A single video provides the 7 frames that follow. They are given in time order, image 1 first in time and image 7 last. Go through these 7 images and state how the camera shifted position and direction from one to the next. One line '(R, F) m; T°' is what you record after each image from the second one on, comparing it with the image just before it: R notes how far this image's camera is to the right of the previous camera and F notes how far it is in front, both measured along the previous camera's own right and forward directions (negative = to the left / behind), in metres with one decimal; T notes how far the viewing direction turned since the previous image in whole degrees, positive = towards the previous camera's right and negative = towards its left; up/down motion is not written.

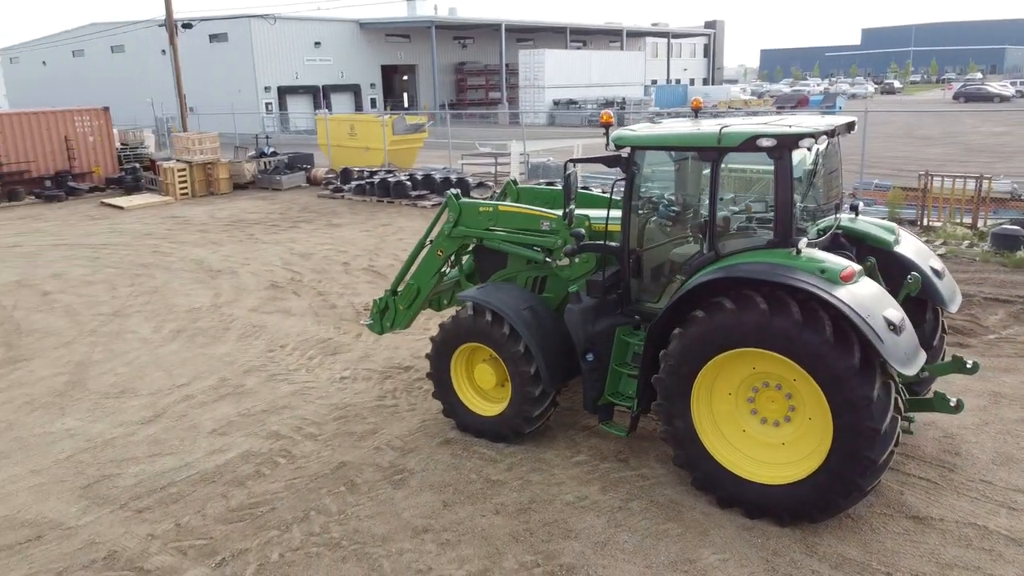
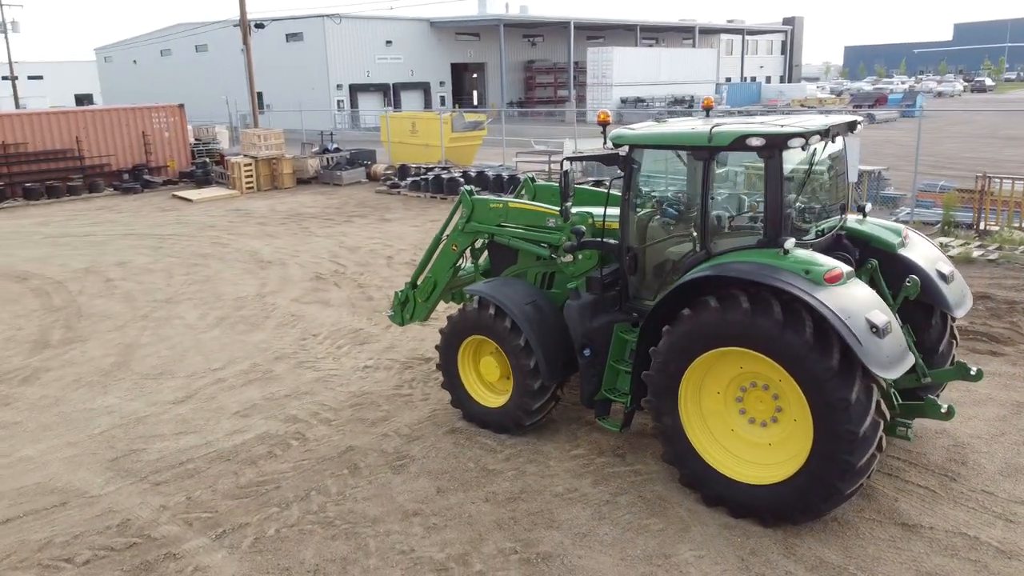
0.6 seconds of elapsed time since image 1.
(+0.5, -0.1) m; -5°
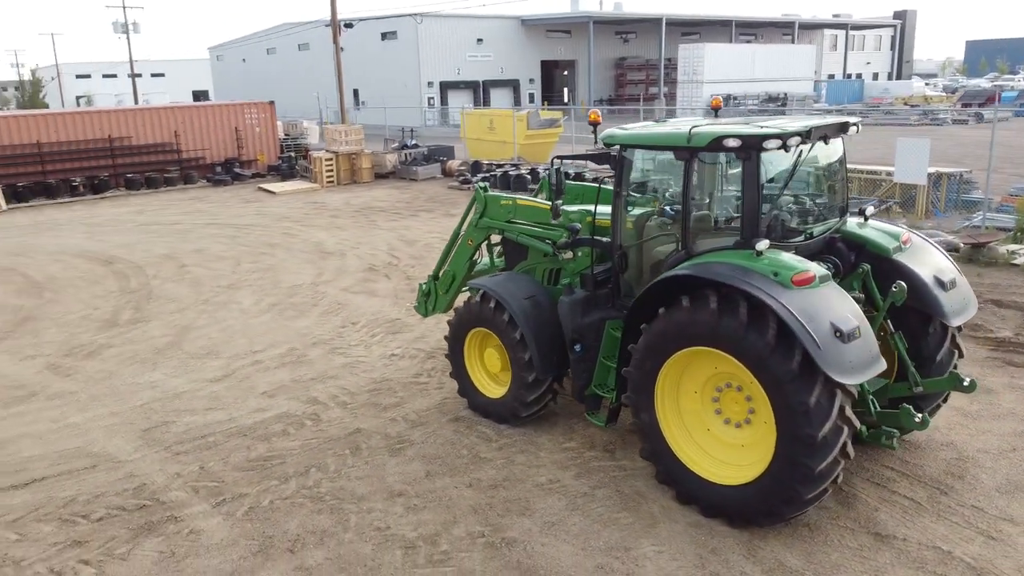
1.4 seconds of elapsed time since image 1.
(+0.7, -0.1) m; -7°
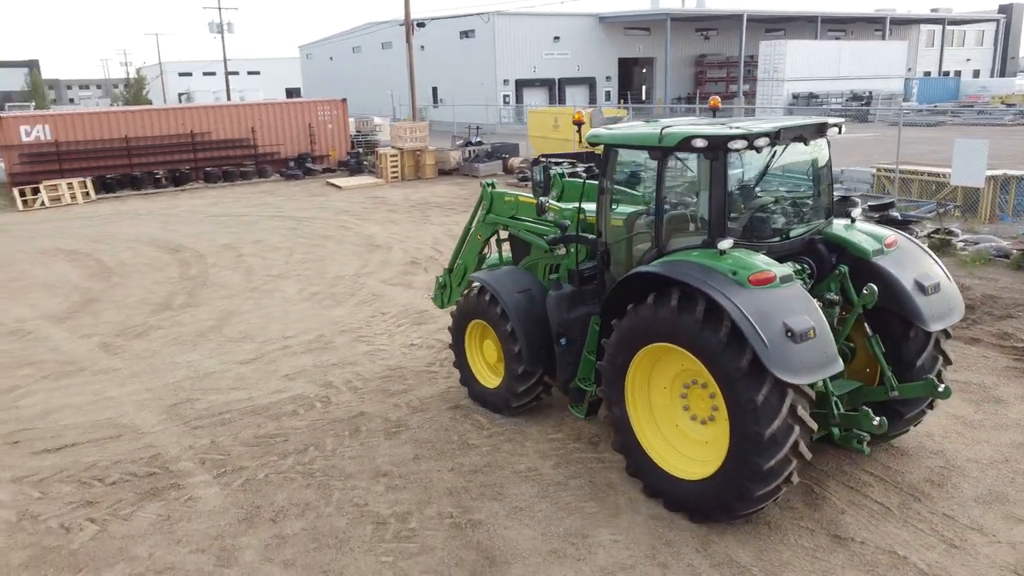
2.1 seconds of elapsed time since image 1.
(+0.6, -0.2) m; -6°
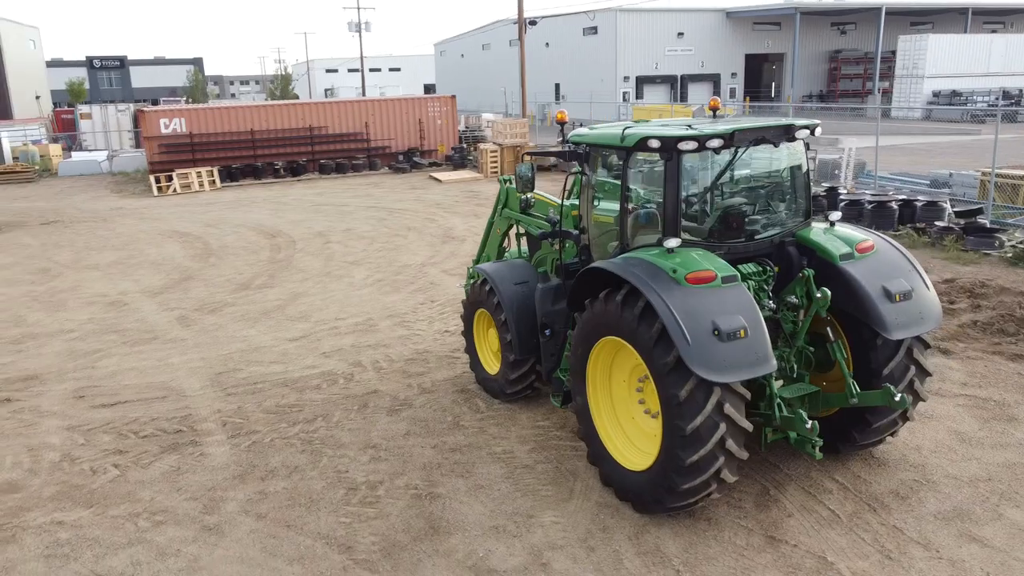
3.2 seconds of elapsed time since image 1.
(+1.0, -0.2) m; -9°
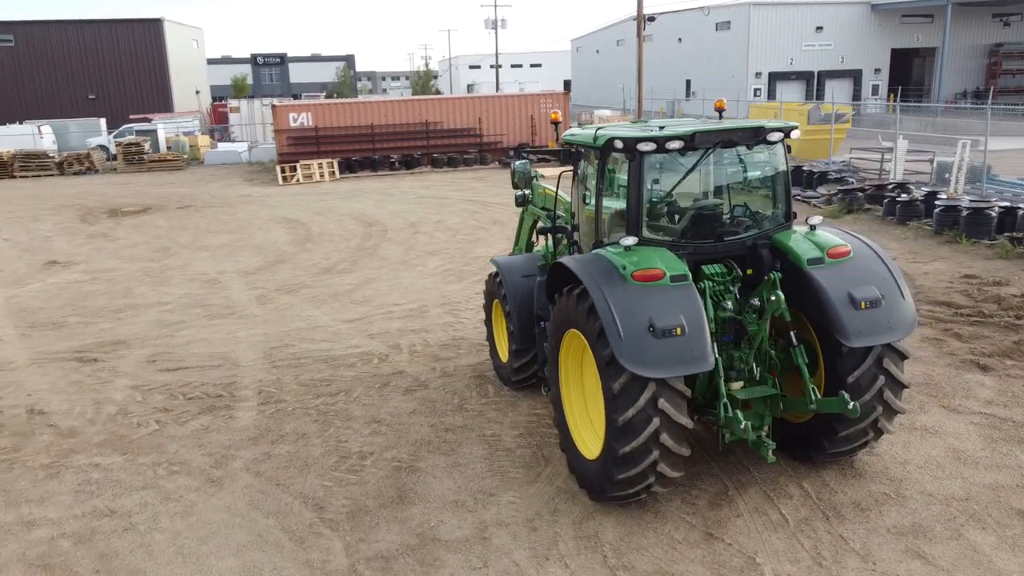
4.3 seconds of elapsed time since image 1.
(+1.0, -0.2) m; -10°
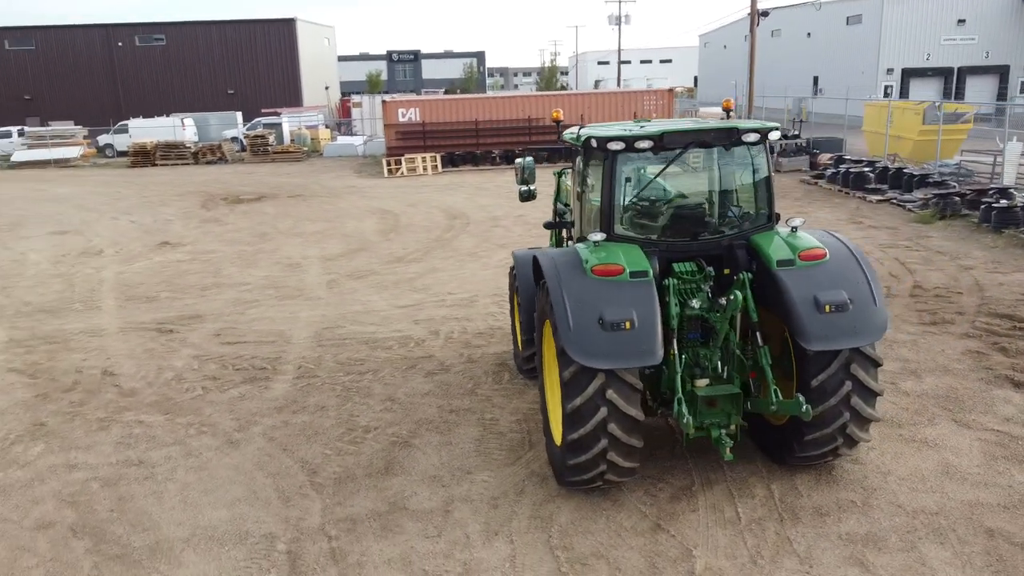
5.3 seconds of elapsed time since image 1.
(+0.9, -0.2) m; -9°
